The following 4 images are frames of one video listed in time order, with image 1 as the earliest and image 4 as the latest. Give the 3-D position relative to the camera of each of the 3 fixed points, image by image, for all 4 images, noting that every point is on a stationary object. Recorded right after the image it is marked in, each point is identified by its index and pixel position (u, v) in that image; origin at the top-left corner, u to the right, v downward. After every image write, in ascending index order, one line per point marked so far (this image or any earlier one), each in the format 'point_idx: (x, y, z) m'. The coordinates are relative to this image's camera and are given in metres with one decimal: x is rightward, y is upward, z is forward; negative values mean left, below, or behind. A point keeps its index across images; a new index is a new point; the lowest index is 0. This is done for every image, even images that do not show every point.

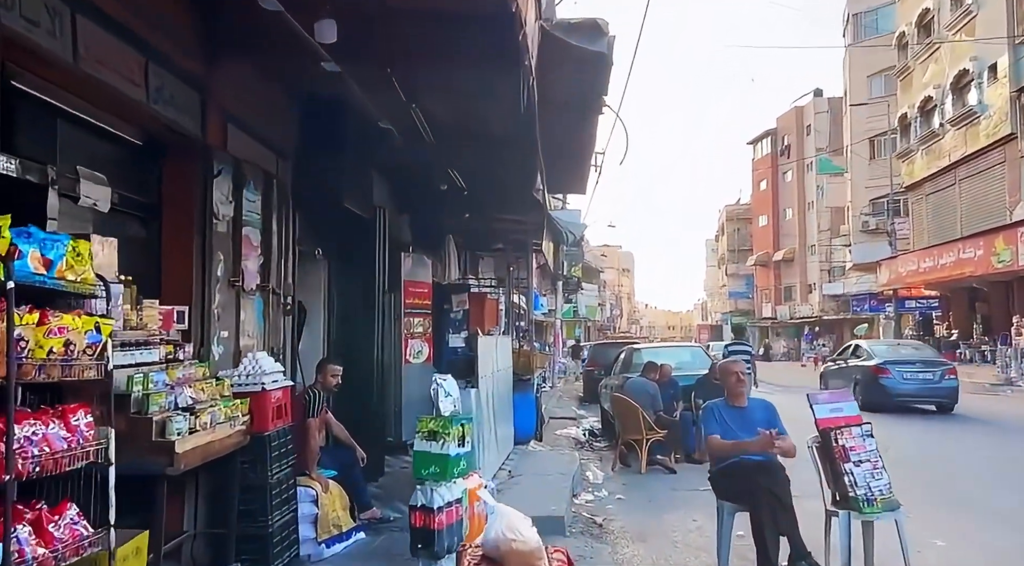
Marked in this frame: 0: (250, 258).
0: (-1.9, +0.2, +5.3) m
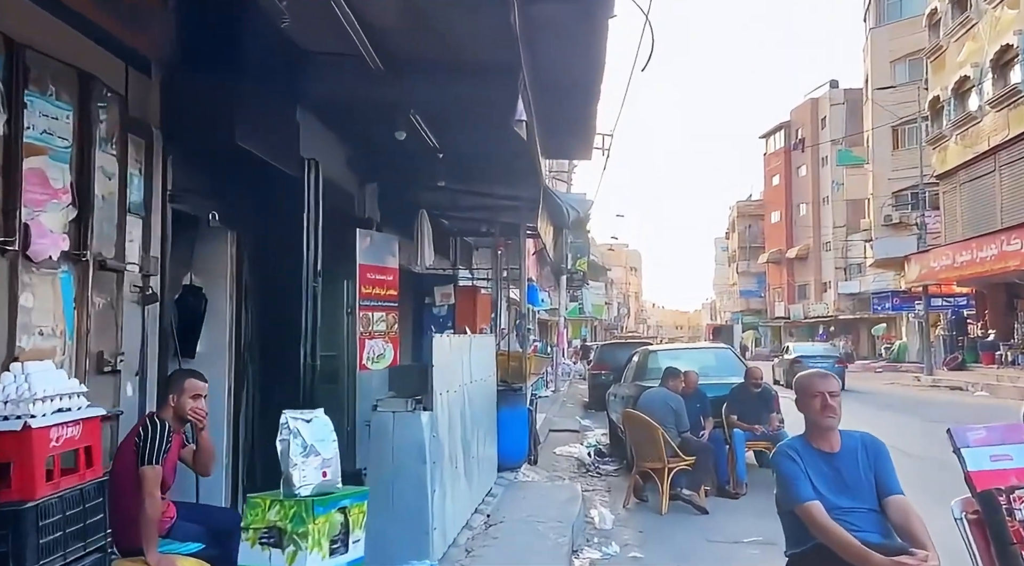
0: (-2.1, +0.3, +3.3) m
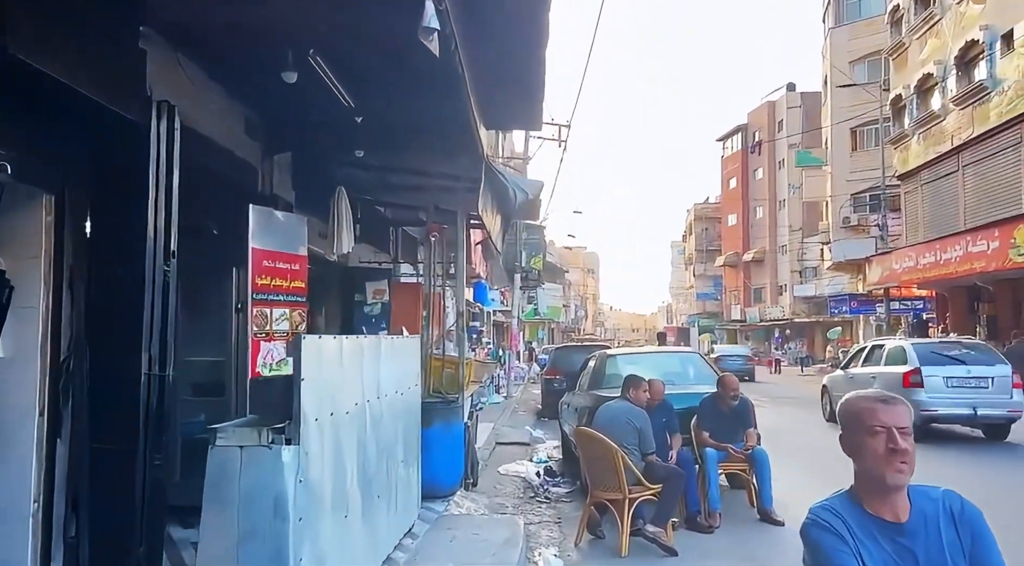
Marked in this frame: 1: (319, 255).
0: (-2.4, +0.5, +1.8) m
1: (-2.4, +0.4, +9.1) m
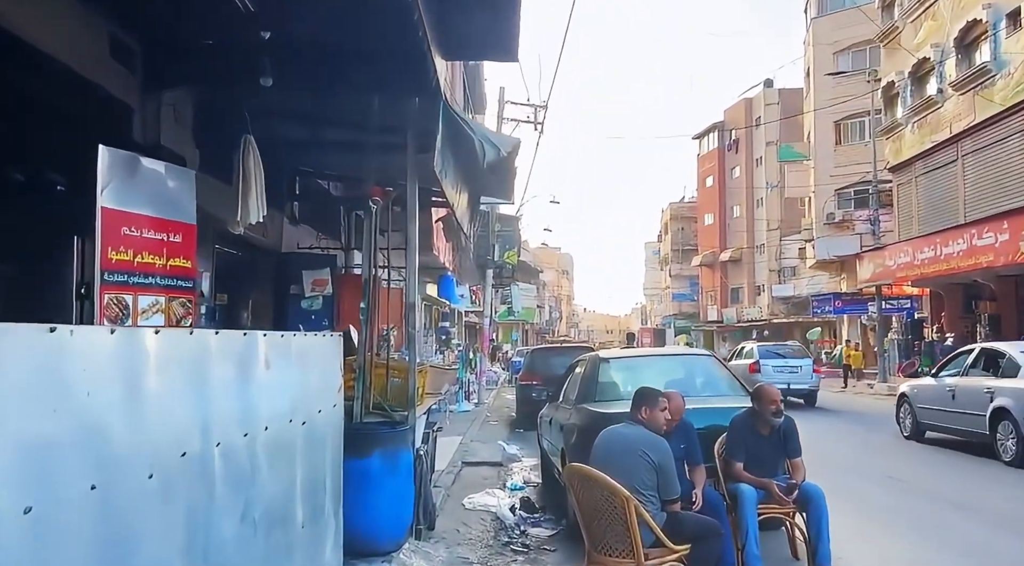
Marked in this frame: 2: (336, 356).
0: (-2.5, +0.6, 0.0) m
1: (-2.7, +0.5, +7.2) m
2: (-0.9, -0.4, +3.8) m
